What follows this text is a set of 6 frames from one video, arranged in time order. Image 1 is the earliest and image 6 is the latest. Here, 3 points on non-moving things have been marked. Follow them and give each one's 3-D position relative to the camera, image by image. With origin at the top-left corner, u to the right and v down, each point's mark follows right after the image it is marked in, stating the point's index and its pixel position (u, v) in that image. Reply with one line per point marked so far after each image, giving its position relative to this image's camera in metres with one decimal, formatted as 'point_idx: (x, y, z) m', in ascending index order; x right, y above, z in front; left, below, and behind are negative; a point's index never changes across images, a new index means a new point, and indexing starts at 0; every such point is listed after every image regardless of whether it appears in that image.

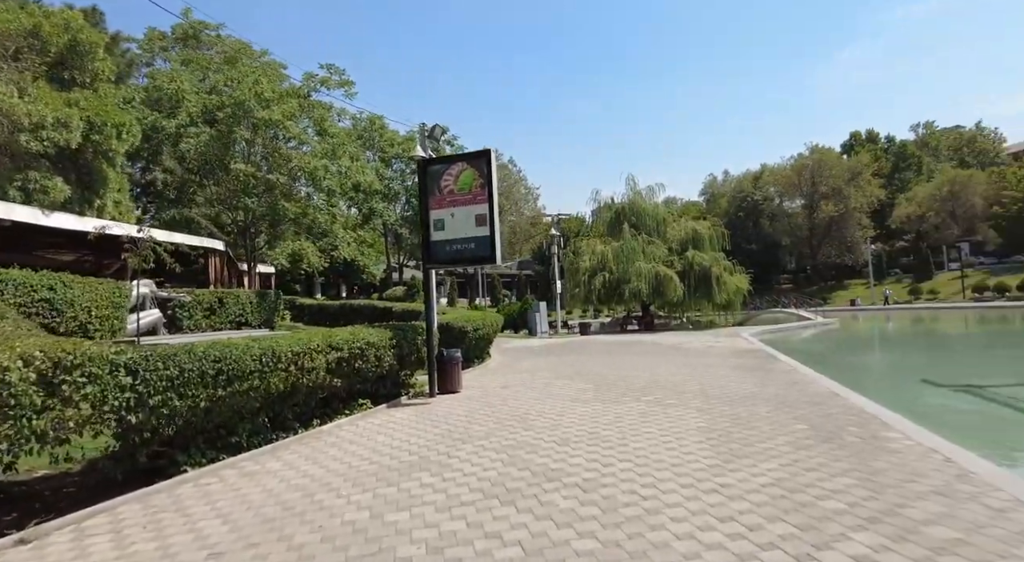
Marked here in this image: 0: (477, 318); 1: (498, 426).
0: (-0.6, -0.7, +11.9) m
1: (-0.2, -1.5, +6.4) m
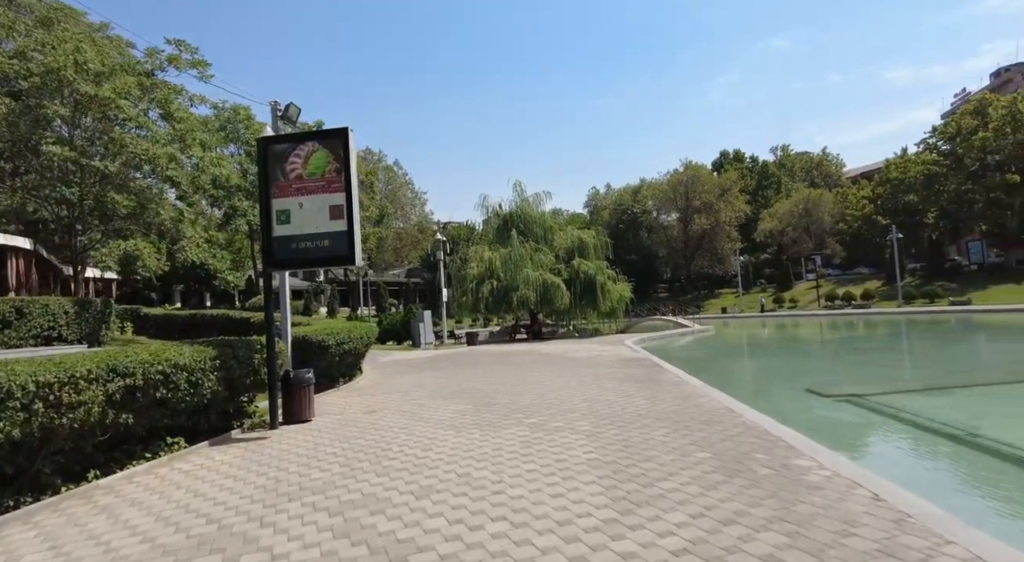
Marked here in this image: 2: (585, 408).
0: (-2.8, -0.8, +10.5) m
1: (-1.4, -1.5, +5.1) m
2: (+0.9, -1.6, +7.8) m
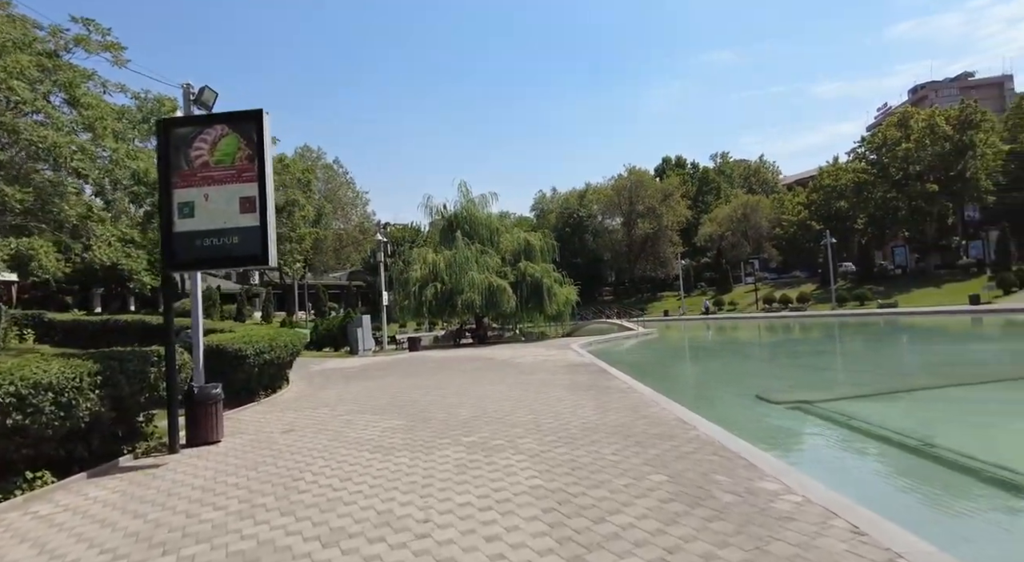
0: (-3.7, -0.8, +9.5) m
1: (-1.8, -1.5, +4.3) m
2: (+0.2, -1.6, +7.2) m
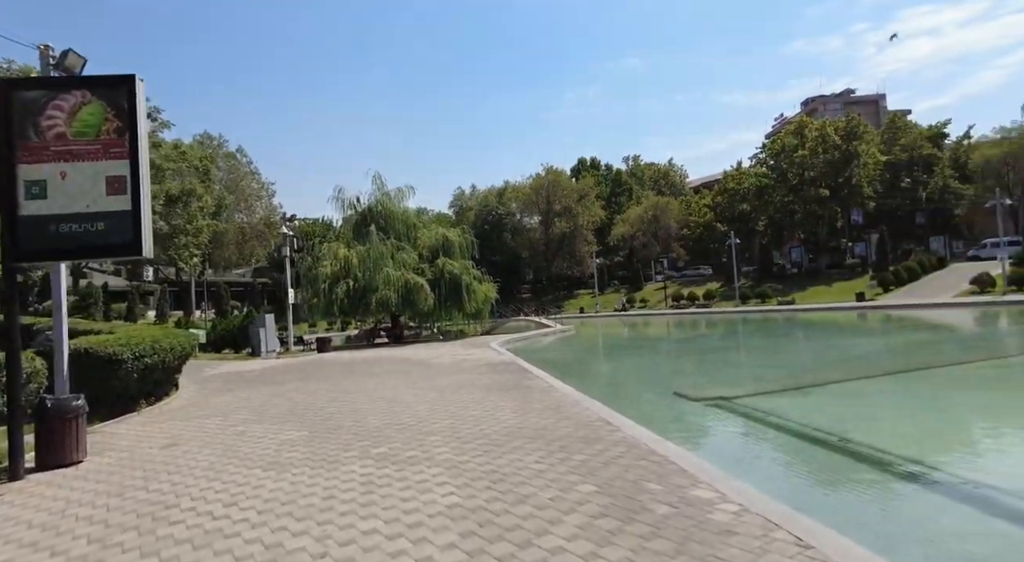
0: (-4.9, -0.8, +8.5) m
1: (-2.3, -1.5, +3.5) m
2: (-0.7, -1.6, +6.7) m
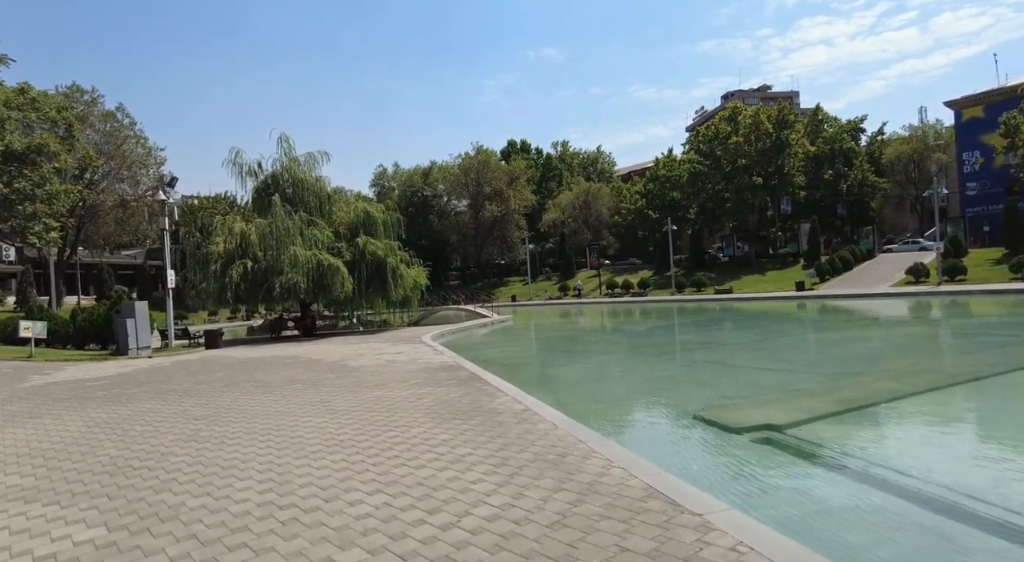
0: (-5.1, -0.5, +4.8) m
1: (-2.0, -1.3, +0.2) m
2: (-0.8, -1.3, +3.6) m
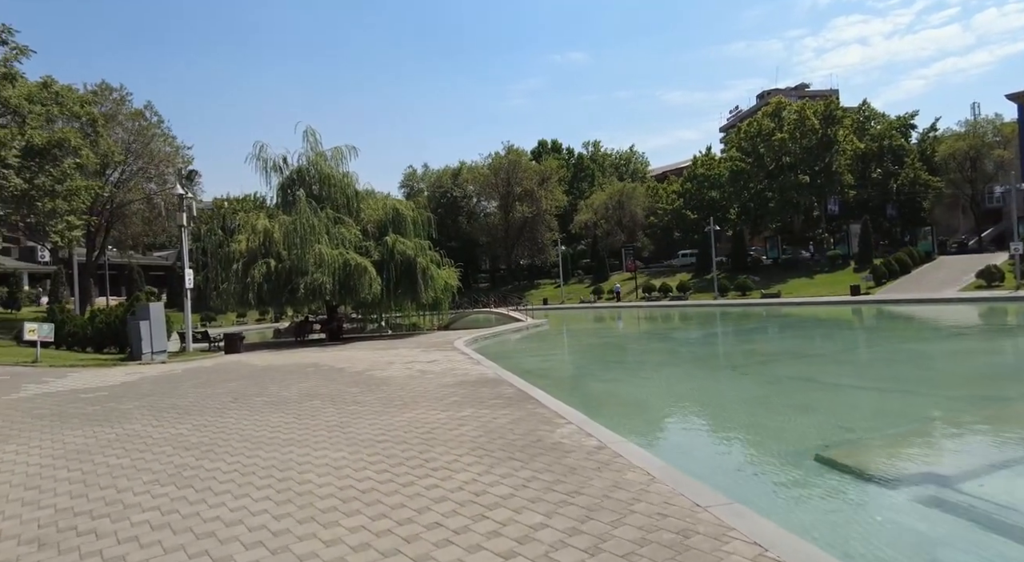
0: (-4.6, -0.4, +3.5) m
1: (-1.7, -1.2, -1.2) m
2: (-0.3, -1.3, +2.1) m
